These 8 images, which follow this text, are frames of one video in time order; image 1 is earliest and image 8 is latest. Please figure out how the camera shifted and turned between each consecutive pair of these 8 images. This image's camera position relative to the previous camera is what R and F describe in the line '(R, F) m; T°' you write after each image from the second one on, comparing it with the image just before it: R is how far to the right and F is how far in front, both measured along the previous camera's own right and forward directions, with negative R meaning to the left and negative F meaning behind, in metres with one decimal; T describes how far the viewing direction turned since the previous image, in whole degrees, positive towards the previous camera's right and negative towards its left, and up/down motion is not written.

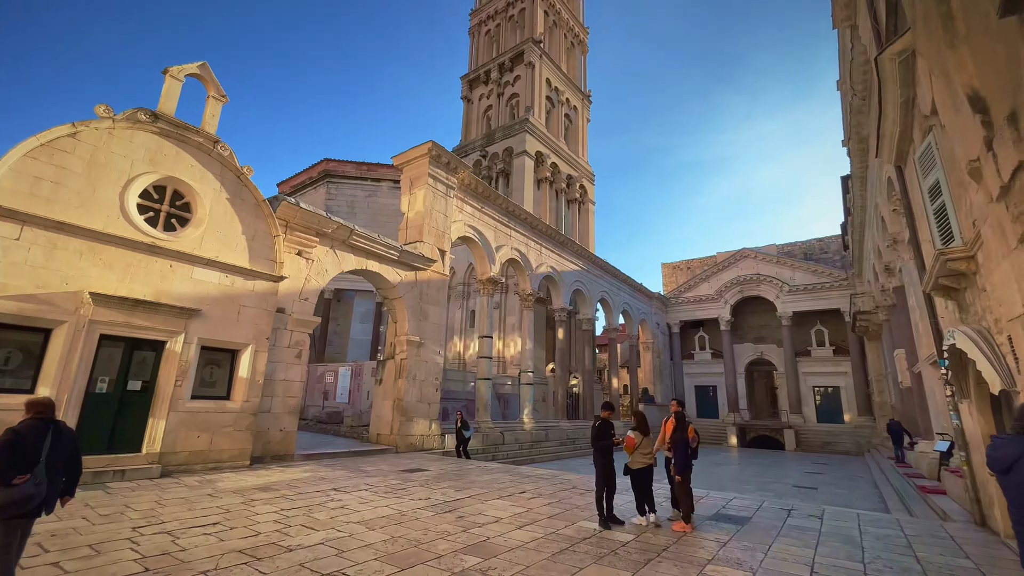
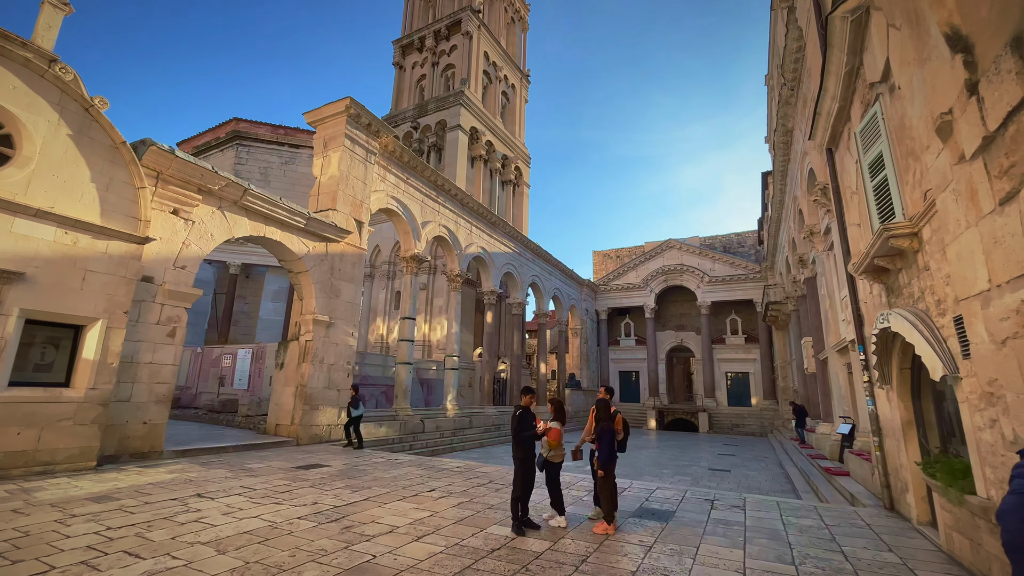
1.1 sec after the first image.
(+0.3, +0.8) m; +8°
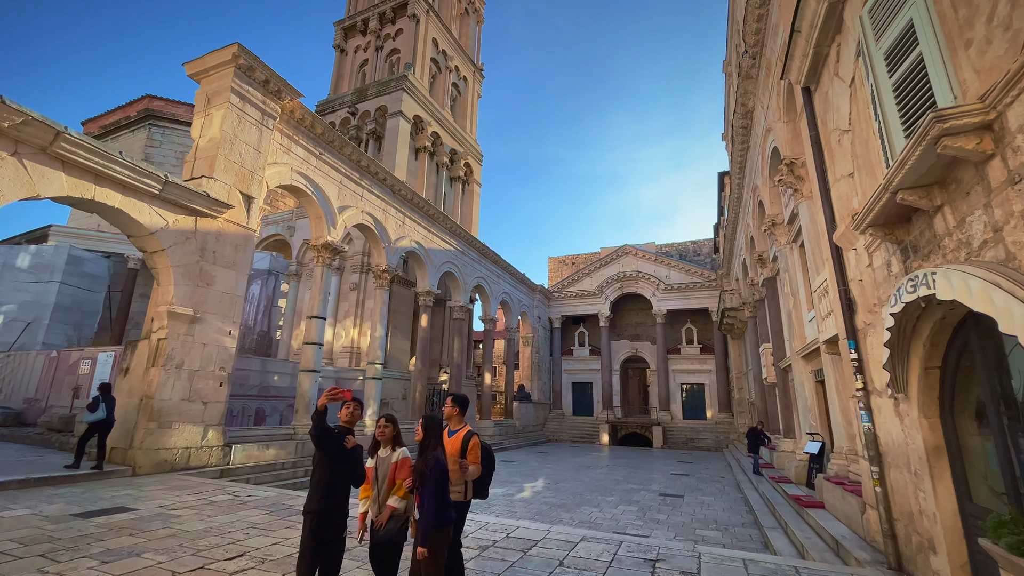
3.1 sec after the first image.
(+0.9, +1.8) m; +5°
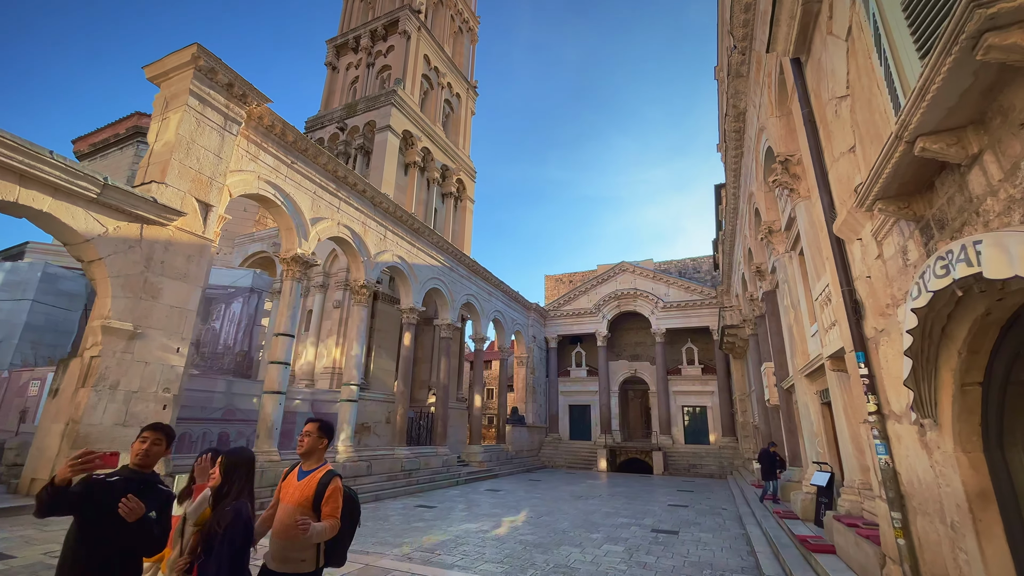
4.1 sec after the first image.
(+0.6, +0.8) m; 0°
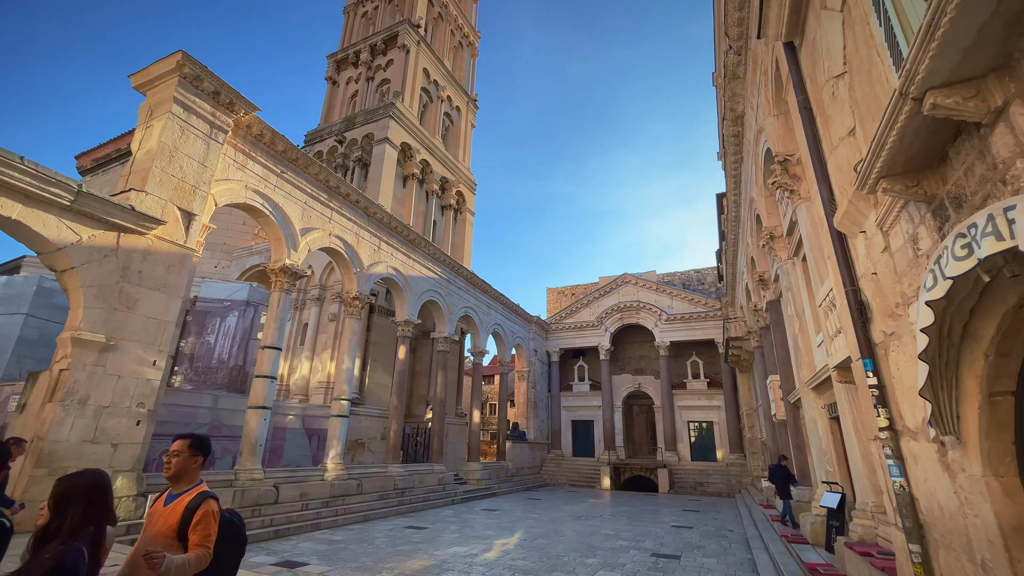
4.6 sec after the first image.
(+0.3, +0.4) m; -1°
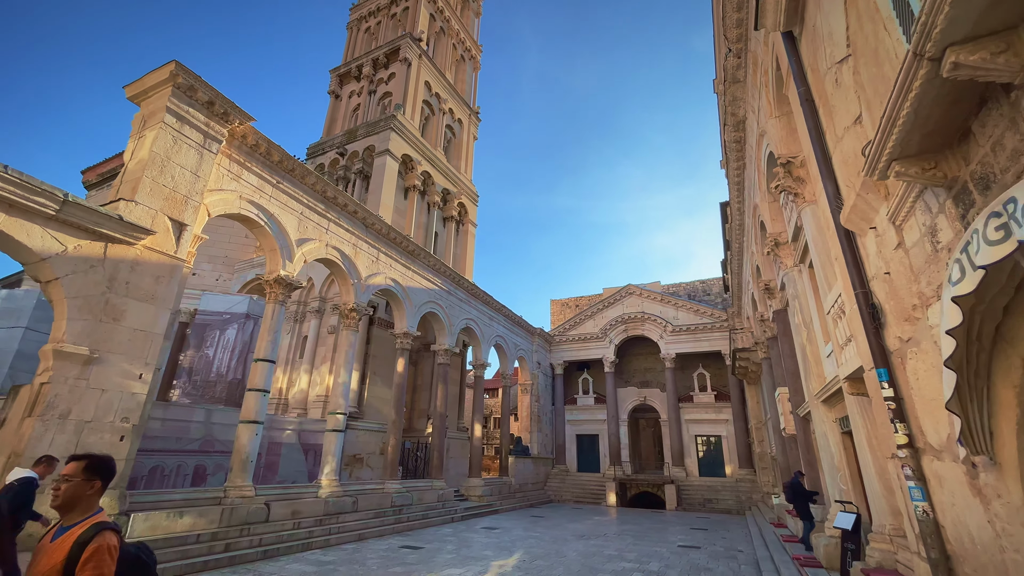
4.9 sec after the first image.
(+0.2, +0.3) m; -1°
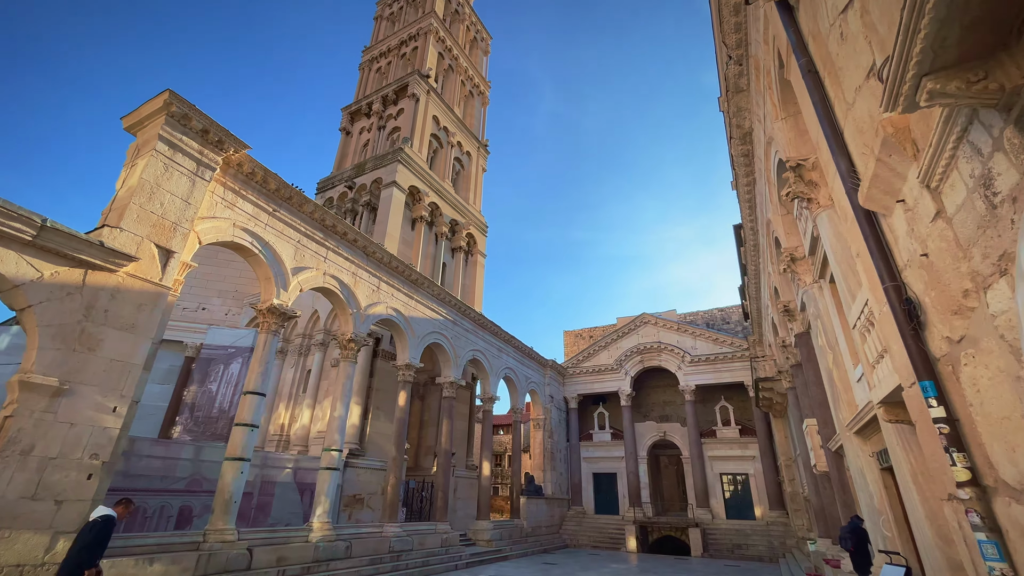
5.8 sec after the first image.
(+0.4, +0.5) m; -2°
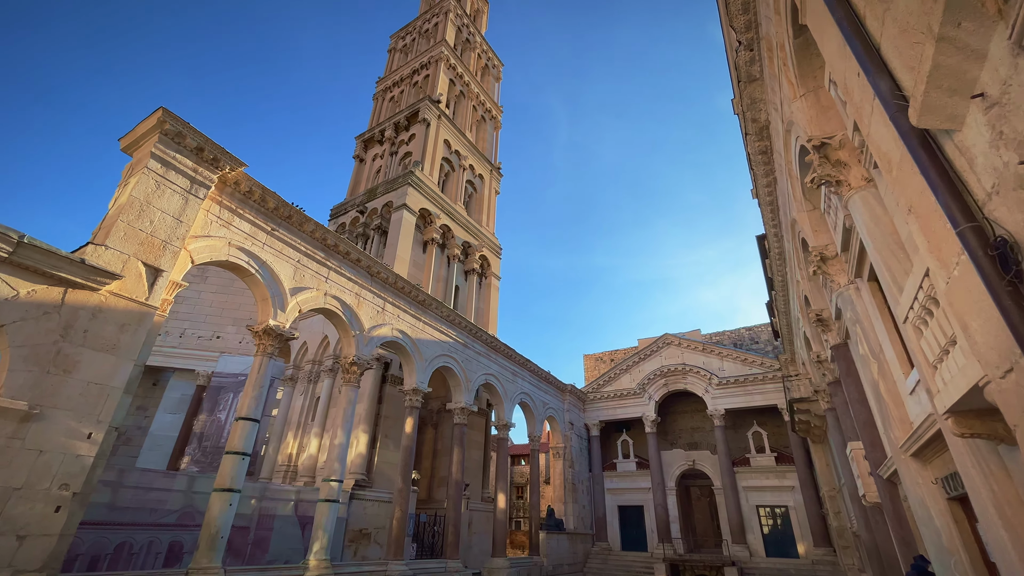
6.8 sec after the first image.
(+0.4, +0.6) m; -3°
